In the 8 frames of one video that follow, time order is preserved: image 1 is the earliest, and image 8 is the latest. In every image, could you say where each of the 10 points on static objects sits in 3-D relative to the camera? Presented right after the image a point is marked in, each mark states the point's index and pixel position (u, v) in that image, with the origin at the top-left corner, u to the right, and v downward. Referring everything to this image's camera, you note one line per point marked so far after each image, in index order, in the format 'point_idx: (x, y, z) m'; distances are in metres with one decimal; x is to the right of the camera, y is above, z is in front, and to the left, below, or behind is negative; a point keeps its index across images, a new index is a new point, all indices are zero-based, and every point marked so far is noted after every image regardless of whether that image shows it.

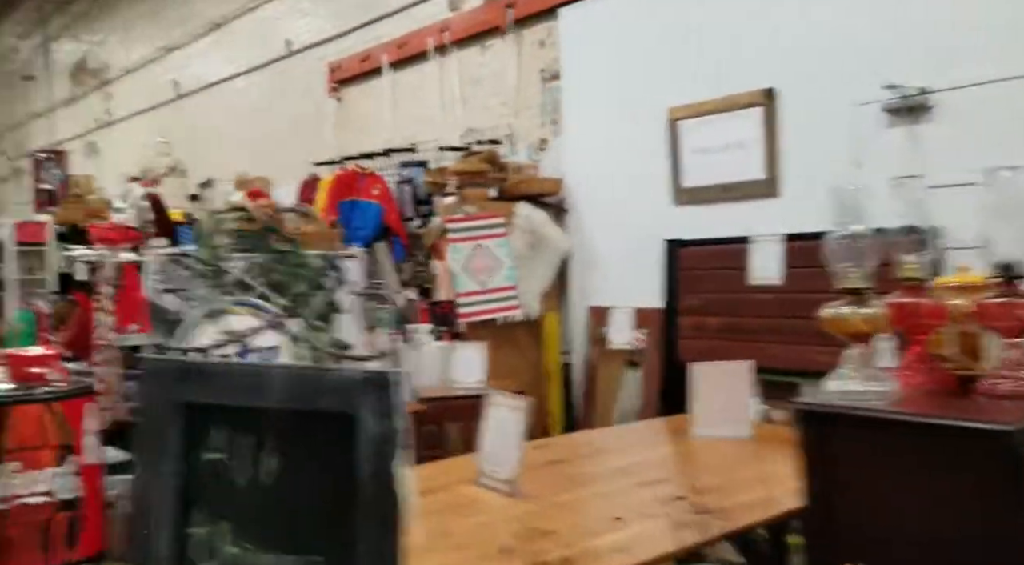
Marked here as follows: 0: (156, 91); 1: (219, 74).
0: (-2.7, +1.4, +7.5) m
1: (-2.0, +1.4, +6.7) m
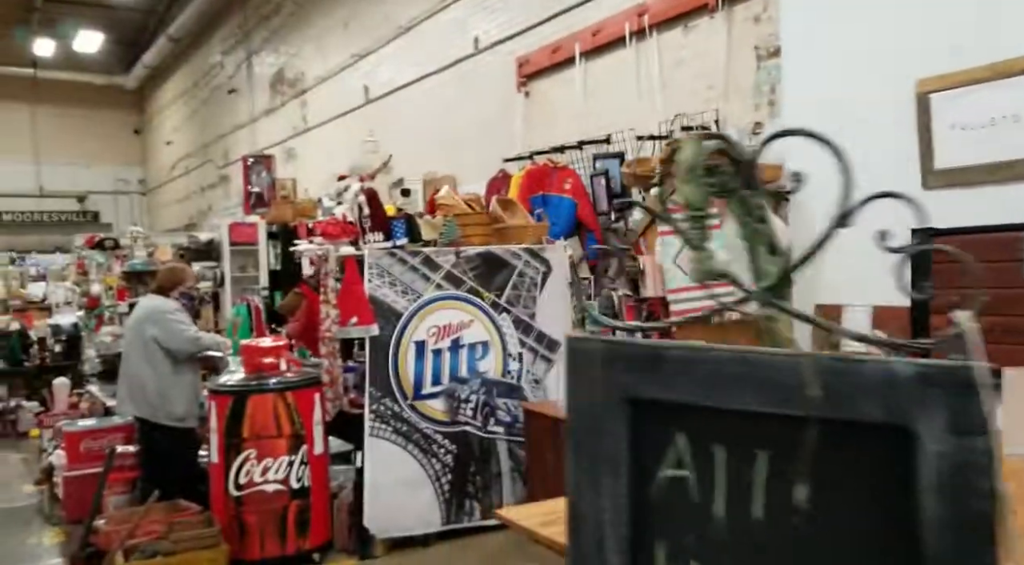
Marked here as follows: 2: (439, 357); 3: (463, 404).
0: (-1.3, +1.5, +7.7) m
1: (-0.7, +1.4, +6.9) m
2: (-0.2, -0.3, +3.4) m
3: (-0.2, -0.4, +3.4) m
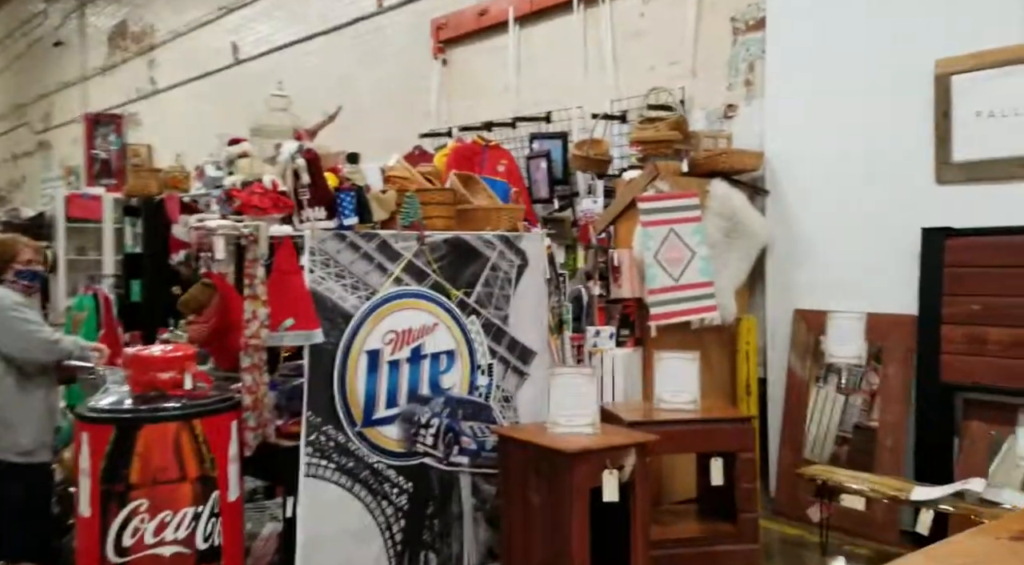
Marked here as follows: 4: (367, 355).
0: (-2.1, +1.5, +6.7) m
1: (-1.4, +1.5, +5.9) m
2: (-0.3, -0.2, +2.7) m
3: (-0.2, -0.4, +2.7) m
4: (-0.4, -0.2, +2.6) m
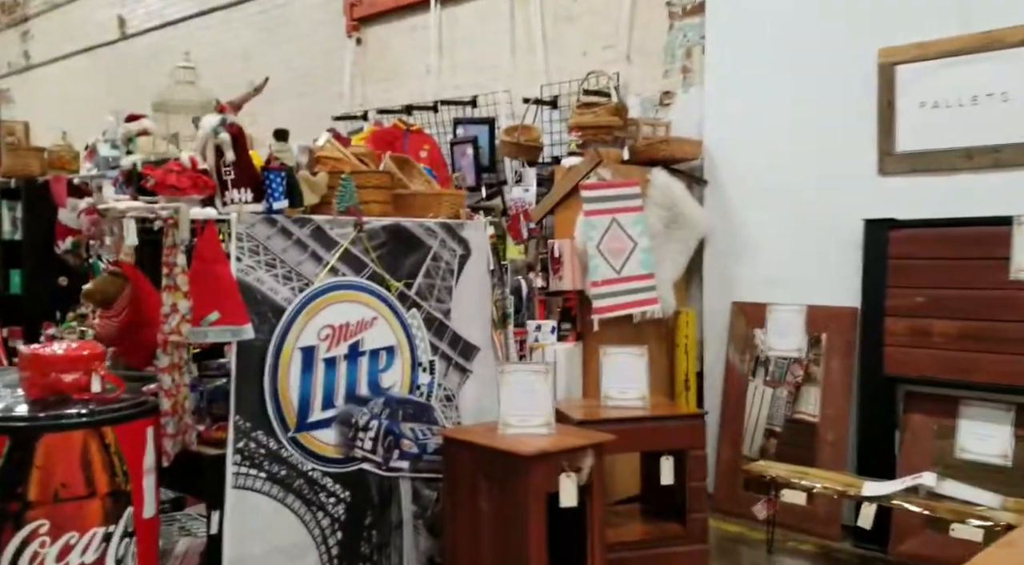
0: (-2.7, +1.6, +6.2) m
1: (-1.9, +1.5, +5.5) m
2: (-0.4, -0.2, +2.4) m
3: (-0.4, -0.4, +2.4) m
4: (-0.5, -0.2, +2.4) m
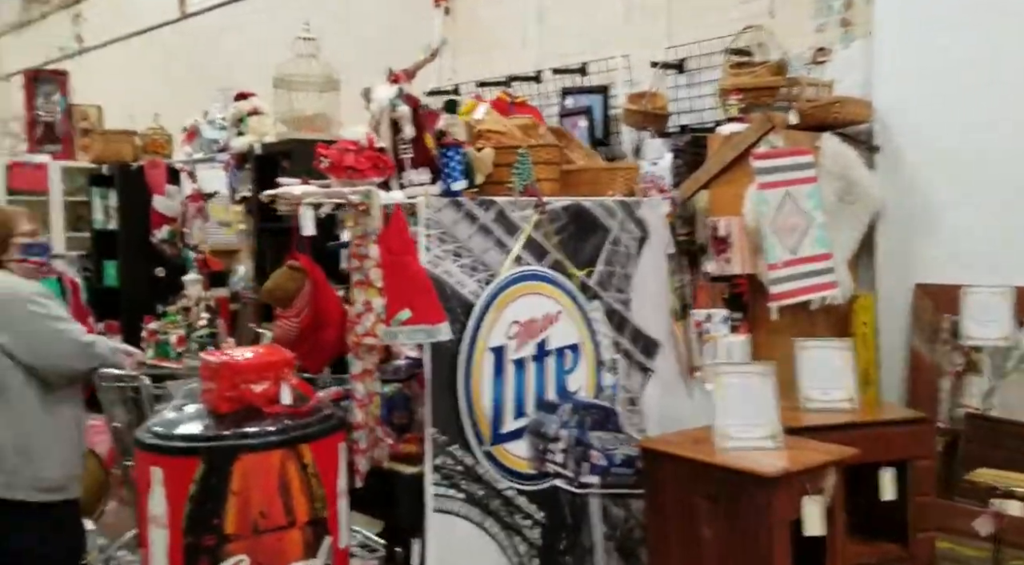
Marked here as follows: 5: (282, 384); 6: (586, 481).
0: (-2.2, +1.6, +5.9) m
1: (-1.4, +1.6, +5.3) m
2: (0.0, -0.2, +2.1) m
3: (+0.1, -0.4, +2.2) m
4: (0.0, -0.1, +2.1) m
5: (-0.4, -0.2, +1.8) m
6: (+0.2, -0.4, +2.2) m
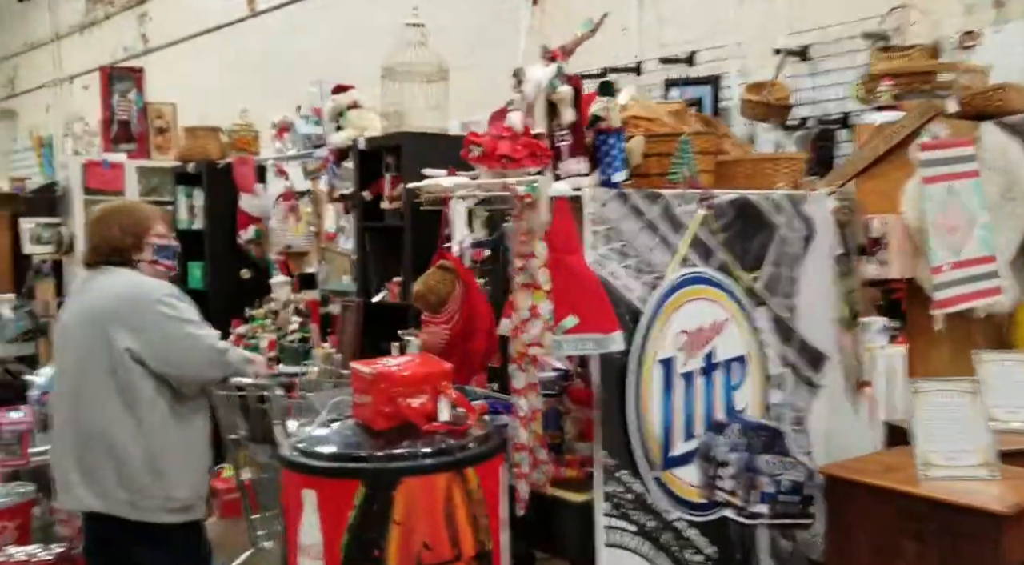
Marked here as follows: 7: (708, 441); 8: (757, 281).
0: (-1.7, +1.6, +5.8) m
1: (-1.0, +1.6, +5.1) m
2: (+0.3, -0.2, +1.9) m
3: (+0.4, -0.4, +1.9) m
4: (+0.3, -0.2, +1.8) m
5: (-0.1, -0.2, +1.6) m
6: (+0.5, -0.4, +2.0) m
7: (+0.4, -0.3, +1.9) m
8: (+0.5, 0.0, +2.1) m
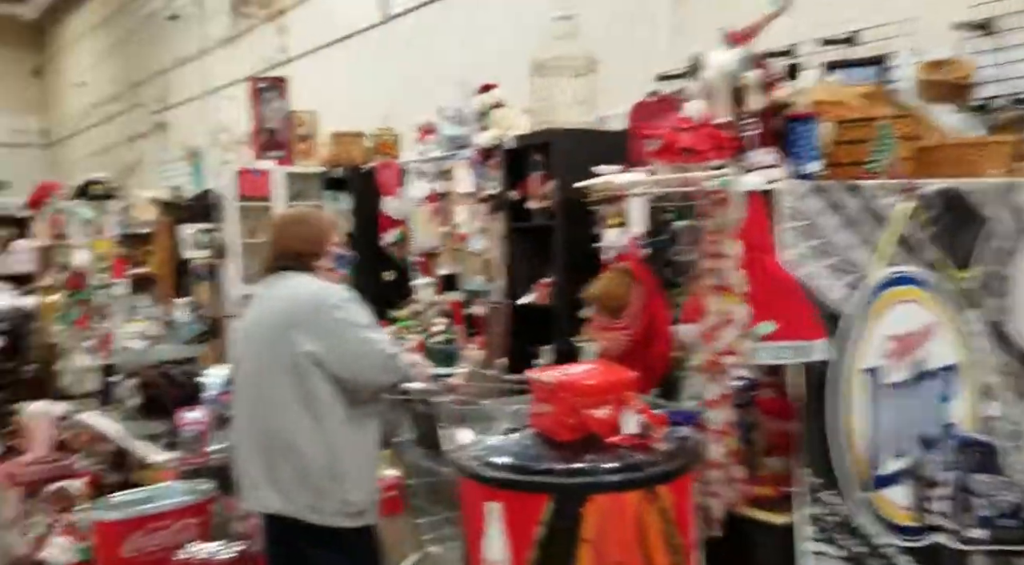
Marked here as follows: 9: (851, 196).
0: (-0.9, +1.6, +5.8) m
1: (-0.2, +1.6, +5.0) m
2: (+0.7, -0.2, +1.7) m
3: (+0.7, -0.4, +1.7) m
4: (+0.6, -0.2, +1.7) m
5: (+0.2, -0.2, +1.5) m
6: (+0.8, -0.4, +1.8) m
7: (+0.7, -0.3, +1.7) m
8: (+0.9, 0.0, +1.8) m
9: (+0.6, +0.1, +1.7) m
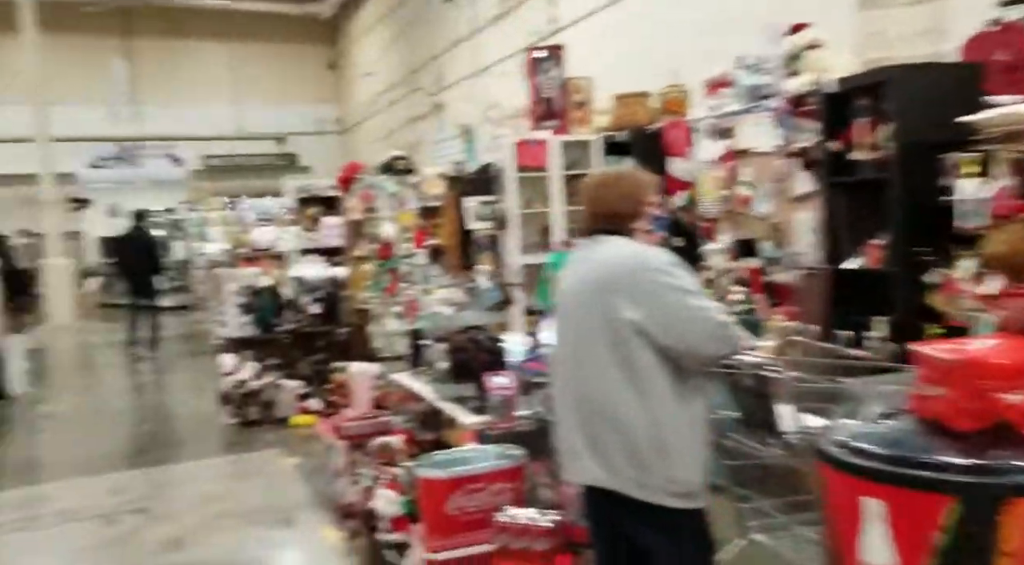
0: (+0.8, +1.8, +5.6) m
1: (+1.2, +1.7, +4.6) m
2: (+1.2, -0.1, +1.2) m
3: (+1.3, -0.3, +1.2) m
4: (+1.1, -0.1, +1.2) m
5: (+0.7, -0.1, +1.1) m
6: (+1.4, -0.4, +1.3) m
7: (+1.2, -0.2, +1.2) m
8: (+1.4, +0.1, +1.3) m
9: (+1.1, +0.2, +1.2) m
